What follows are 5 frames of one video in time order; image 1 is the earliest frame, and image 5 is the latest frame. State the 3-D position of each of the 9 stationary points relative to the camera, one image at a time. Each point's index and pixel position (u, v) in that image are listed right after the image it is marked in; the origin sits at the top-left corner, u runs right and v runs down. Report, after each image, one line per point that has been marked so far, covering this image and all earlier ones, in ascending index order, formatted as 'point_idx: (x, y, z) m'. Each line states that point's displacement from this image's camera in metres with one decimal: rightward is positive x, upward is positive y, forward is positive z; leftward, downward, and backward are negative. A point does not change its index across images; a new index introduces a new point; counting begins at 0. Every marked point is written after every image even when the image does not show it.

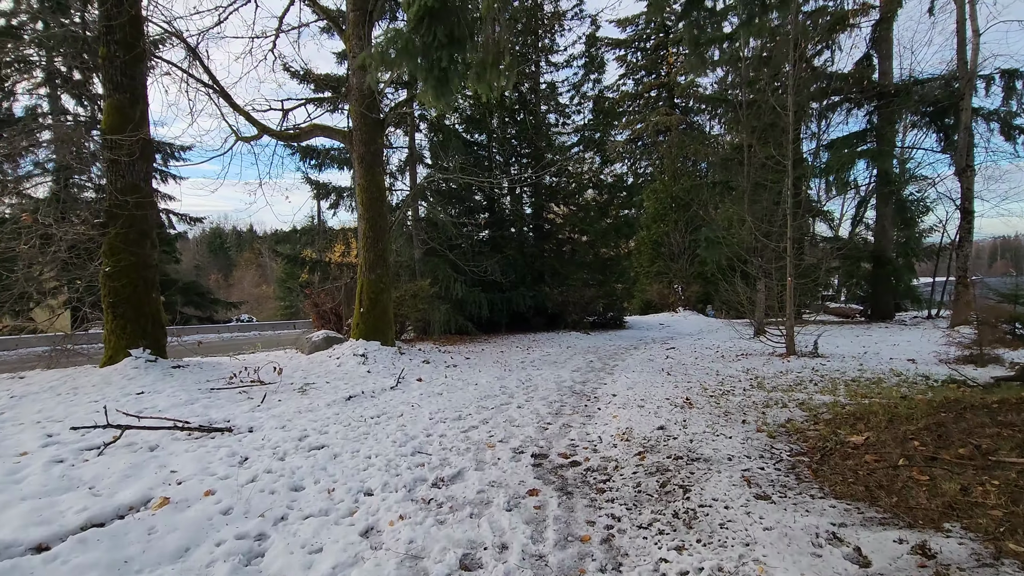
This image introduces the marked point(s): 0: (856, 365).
0: (+4.8, -1.1, +7.2) m
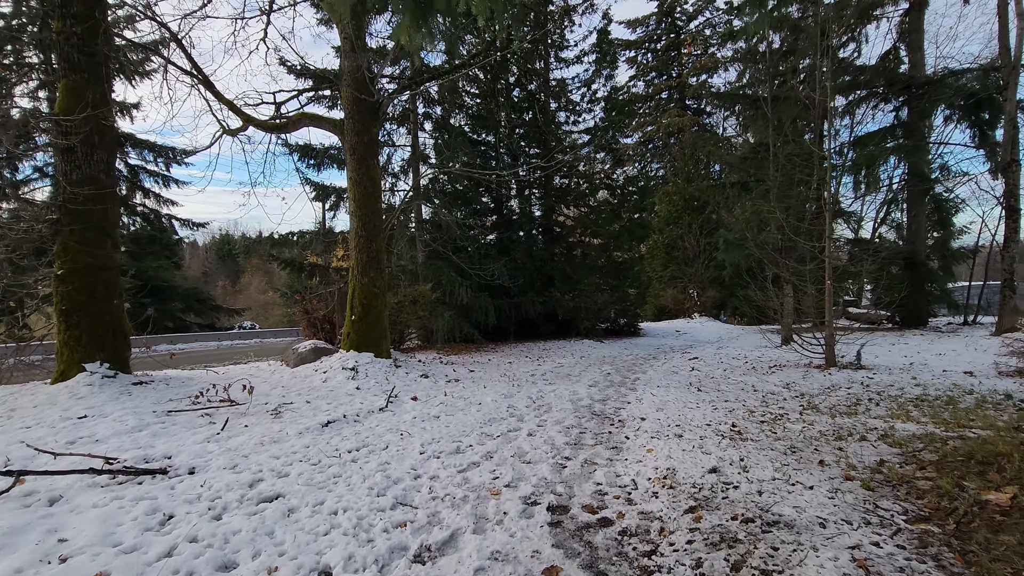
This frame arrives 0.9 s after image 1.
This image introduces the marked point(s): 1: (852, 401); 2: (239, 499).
0: (+4.9, -1.1, +6.4) m
1: (+3.1, -1.0, +4.7) m
2: (-1.3, -1.0, +2.4) m
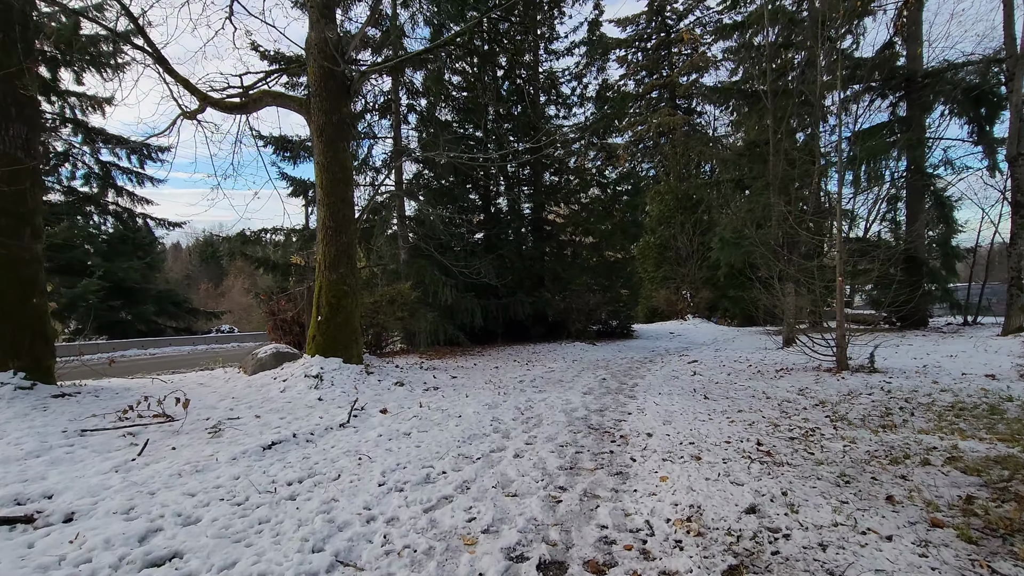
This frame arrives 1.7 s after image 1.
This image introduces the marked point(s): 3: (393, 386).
0: (+4.7, -1.1, +5.9) m
1: (+3.0, -1.0, +4.1) m
2: (-1.3, -0.9, +1.8) m
3: (-1.2, -1.0, +5.1) m
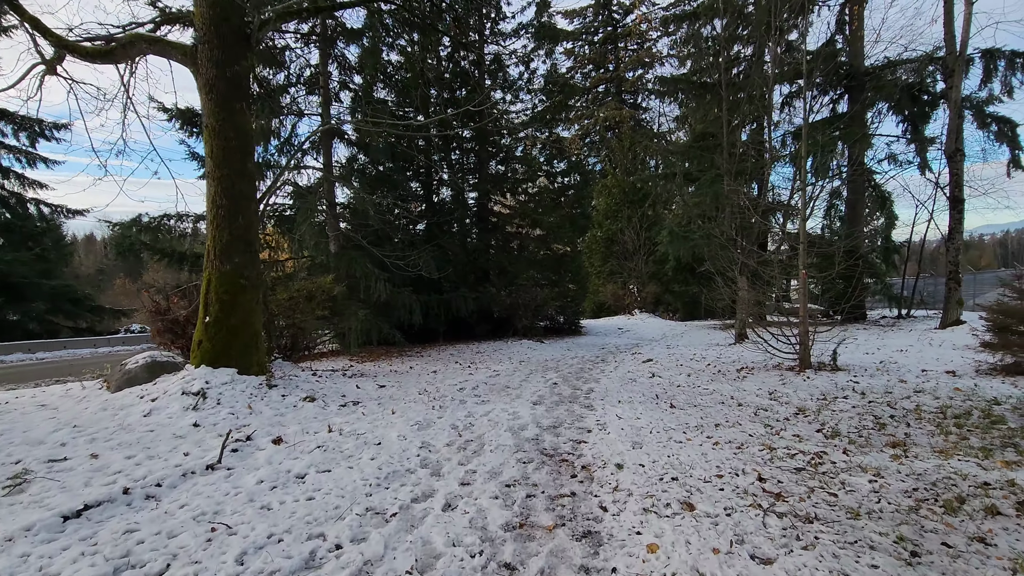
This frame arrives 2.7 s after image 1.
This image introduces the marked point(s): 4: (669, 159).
0: (+4.1, -1.0, +5.5) m
1: (+2.5, -0.9, +3.6) m
2: (-1.5, -0.9, +0.8) m
3: (-1.7, -0.9, +4.1) m
4: (+5.5, +4.5, +18.1) m
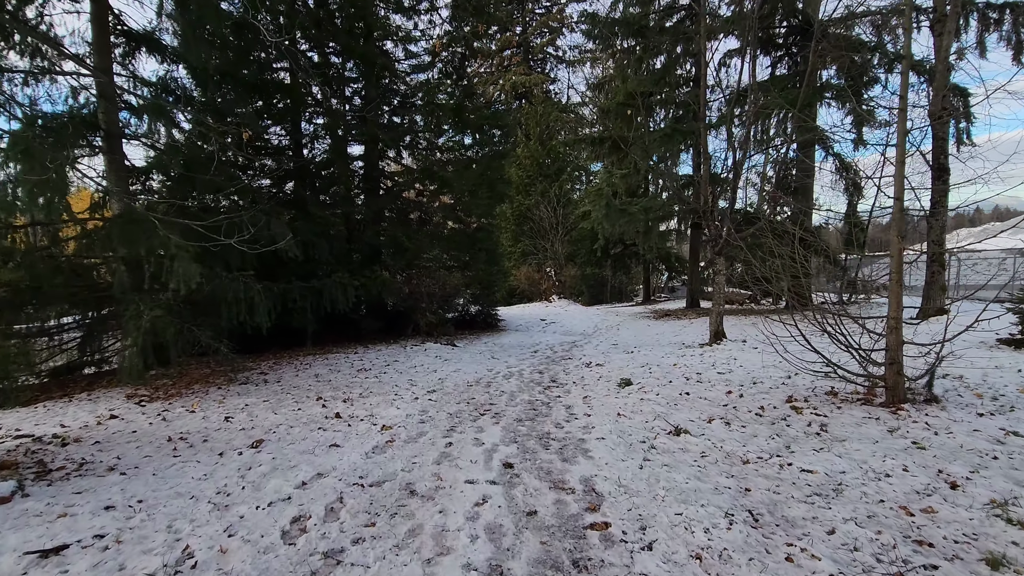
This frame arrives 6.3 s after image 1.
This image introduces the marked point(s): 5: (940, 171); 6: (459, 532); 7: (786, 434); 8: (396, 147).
0: (+3.6, -0.9, +3.2) m
1: (+2.4, -0.9, +1.0) m
2: (-1.0, -1.0, -2.5) m
3: (-1.8, -0.9, +0.7) m
4: (+2.5, +5.1, +15.7) m
5: (+7.4, +2.0, +9.0) m
6: (-0.2, -1.0, +2.2) m
7: (+1.8, -1.0, +3.5) m
8: (-2.3, +2.9, +10.5) m
